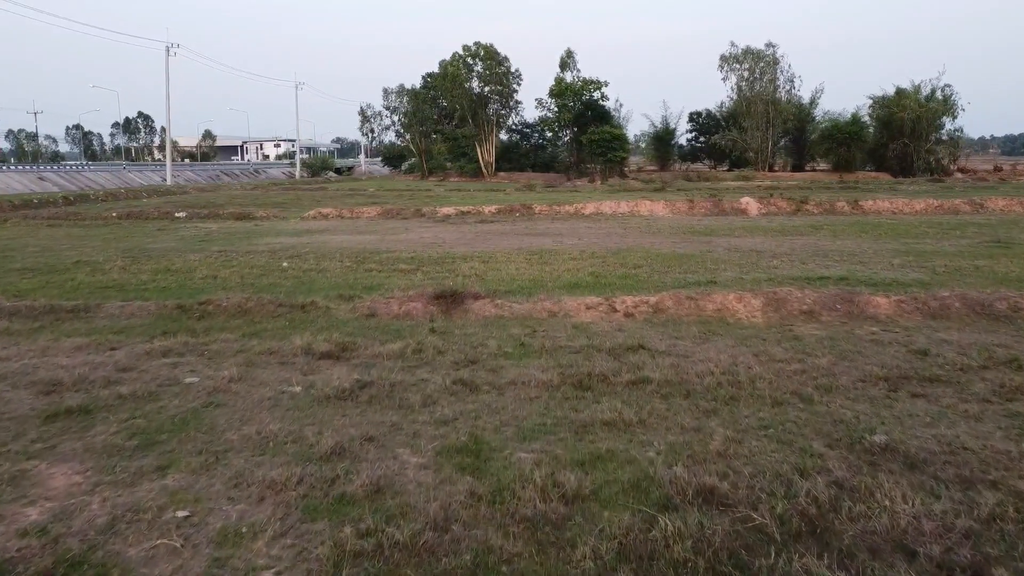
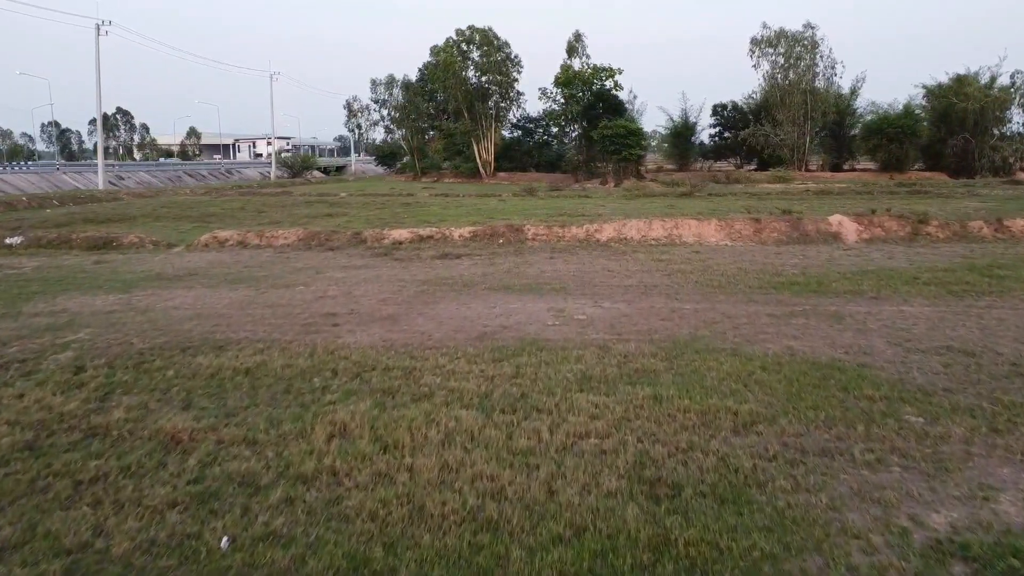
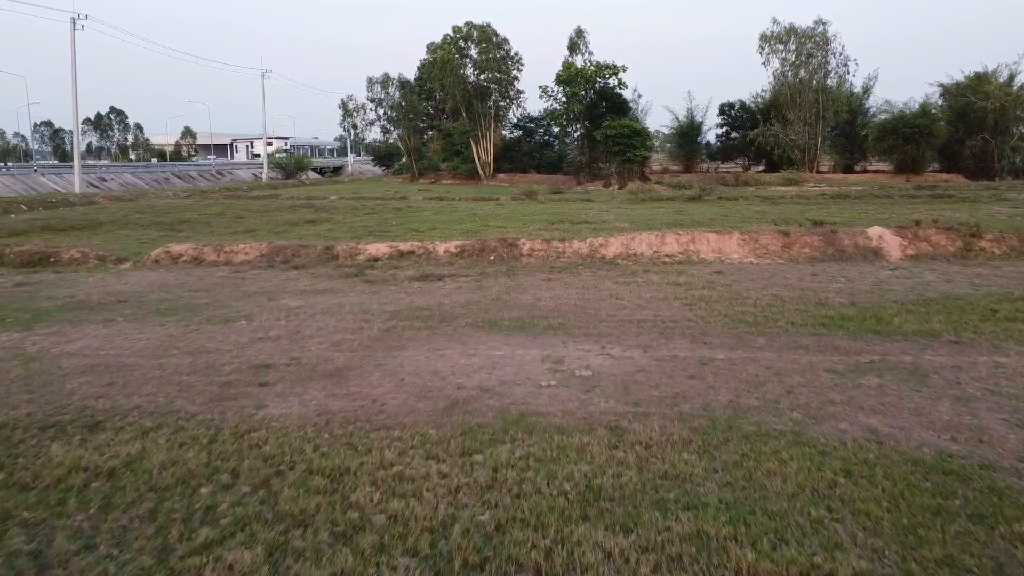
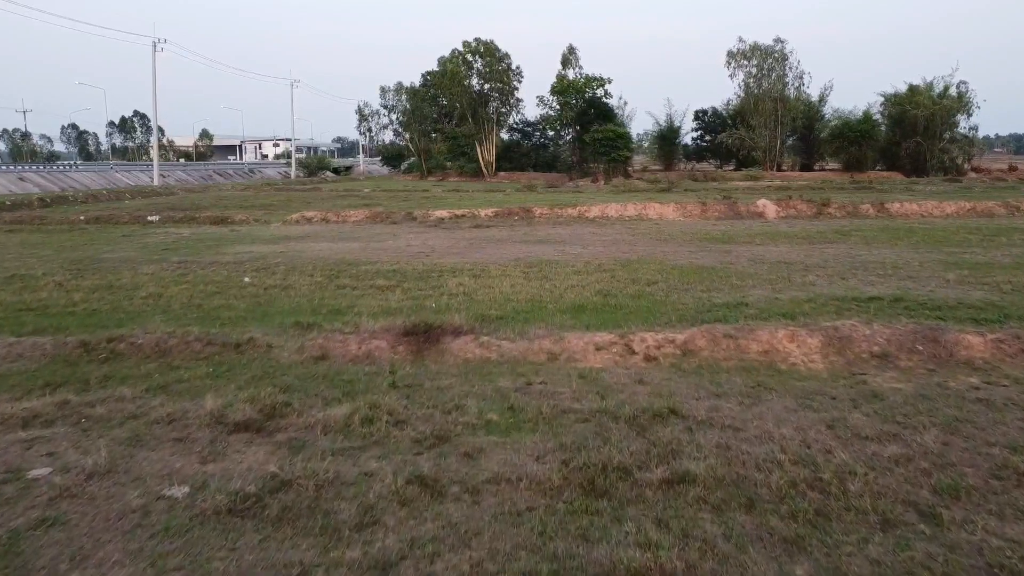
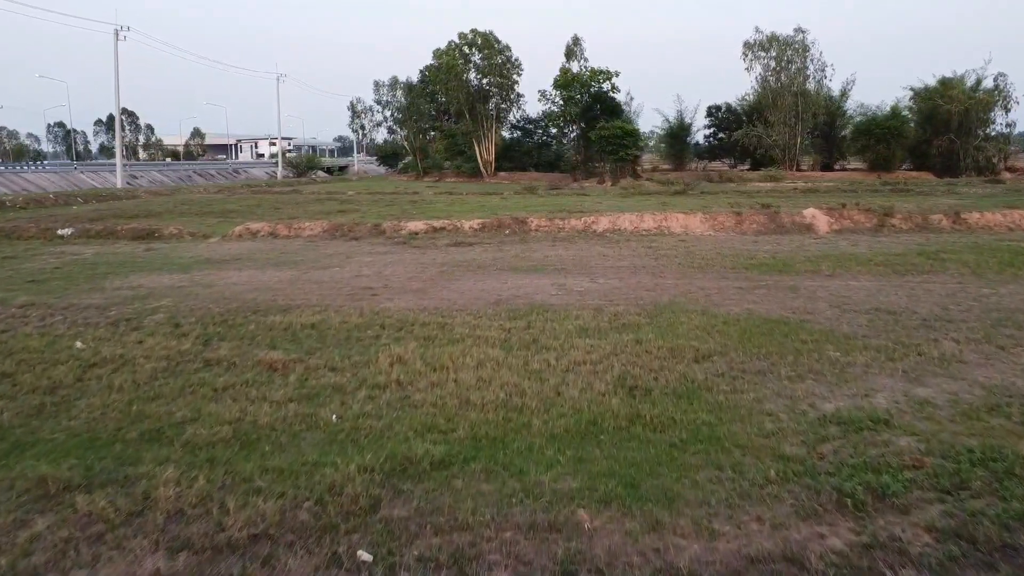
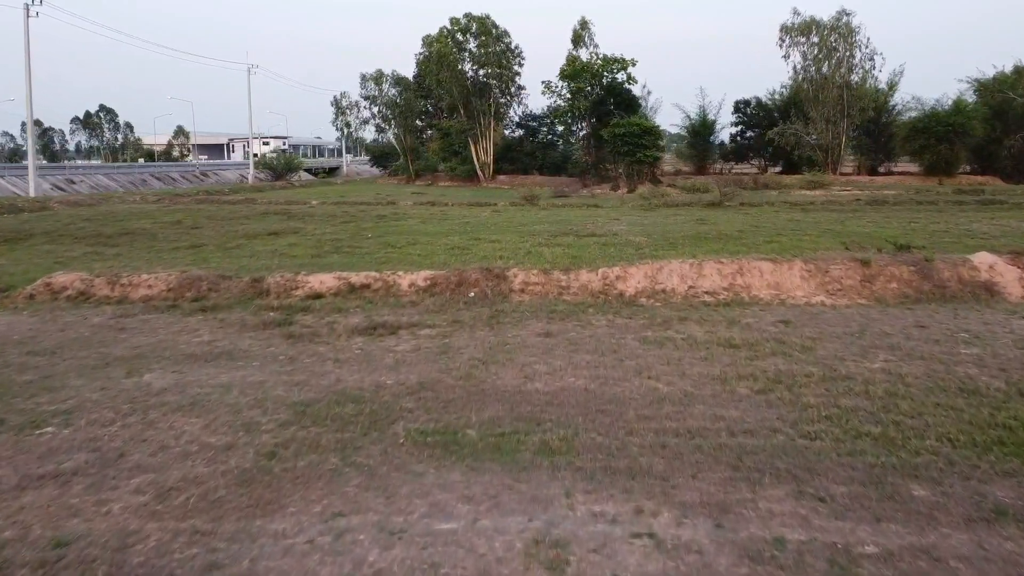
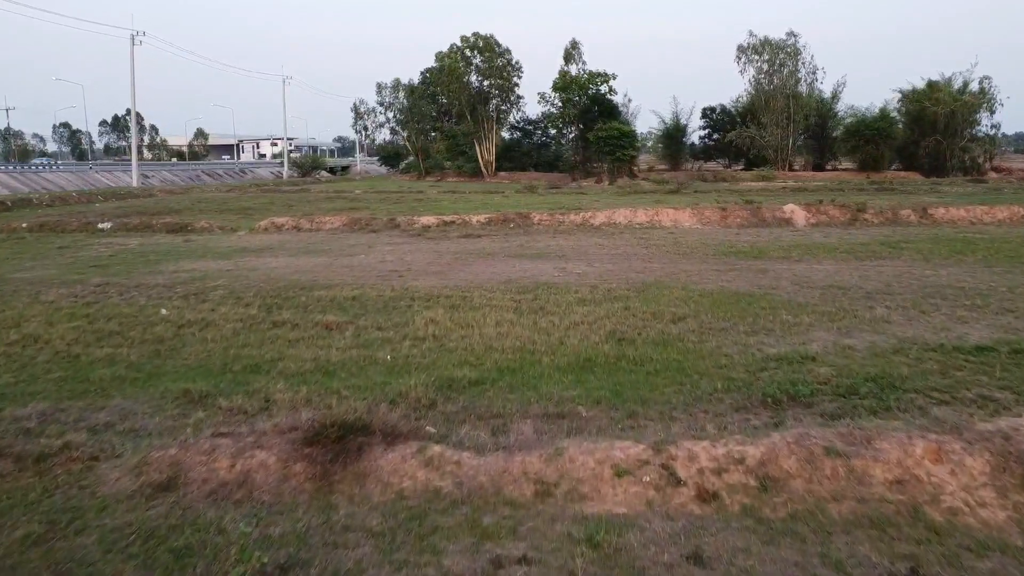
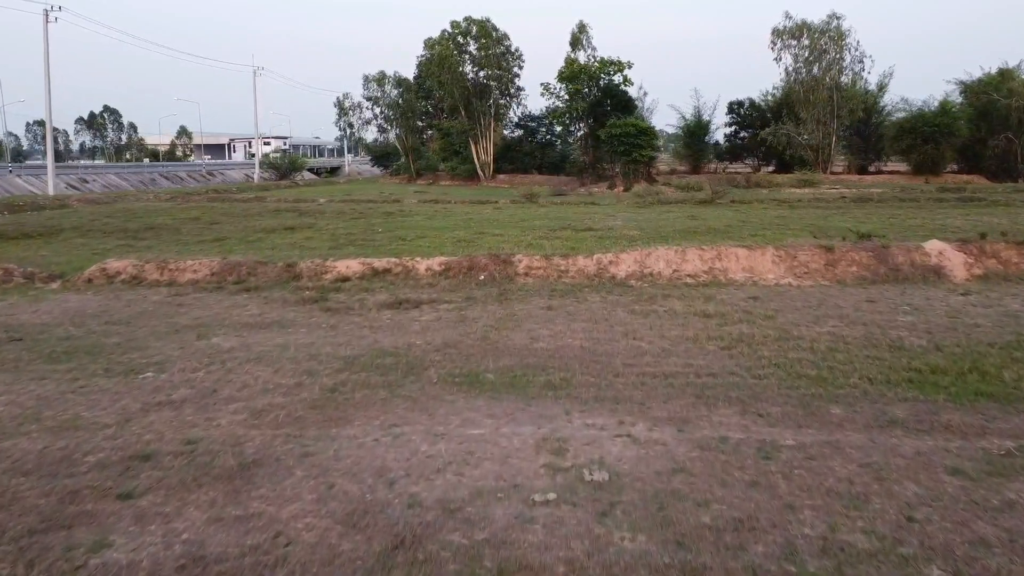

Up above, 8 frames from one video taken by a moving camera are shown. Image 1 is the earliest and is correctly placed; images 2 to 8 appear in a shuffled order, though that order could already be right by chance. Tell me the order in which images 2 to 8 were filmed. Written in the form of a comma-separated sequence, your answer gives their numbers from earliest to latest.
4, 7, 5, 2, 3, 8, 6
